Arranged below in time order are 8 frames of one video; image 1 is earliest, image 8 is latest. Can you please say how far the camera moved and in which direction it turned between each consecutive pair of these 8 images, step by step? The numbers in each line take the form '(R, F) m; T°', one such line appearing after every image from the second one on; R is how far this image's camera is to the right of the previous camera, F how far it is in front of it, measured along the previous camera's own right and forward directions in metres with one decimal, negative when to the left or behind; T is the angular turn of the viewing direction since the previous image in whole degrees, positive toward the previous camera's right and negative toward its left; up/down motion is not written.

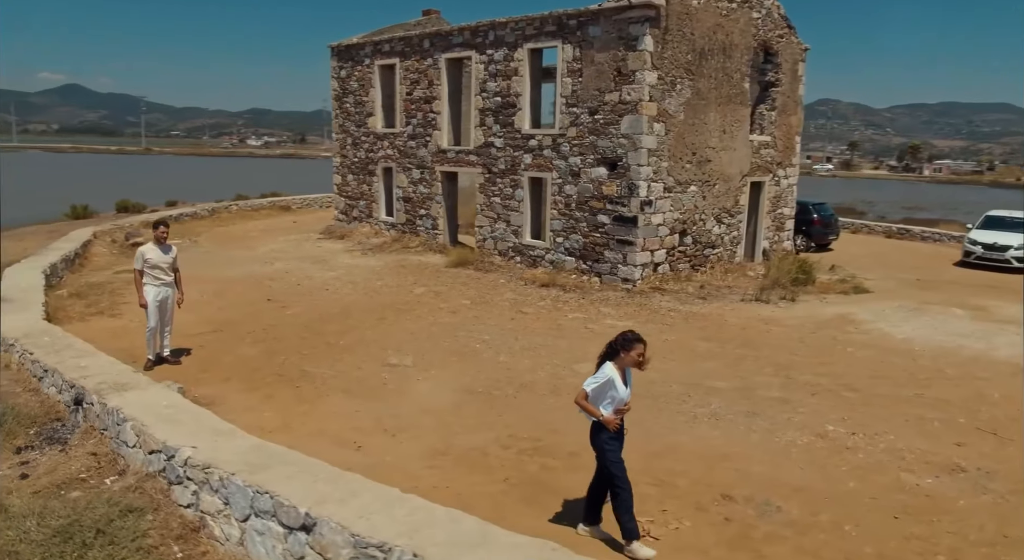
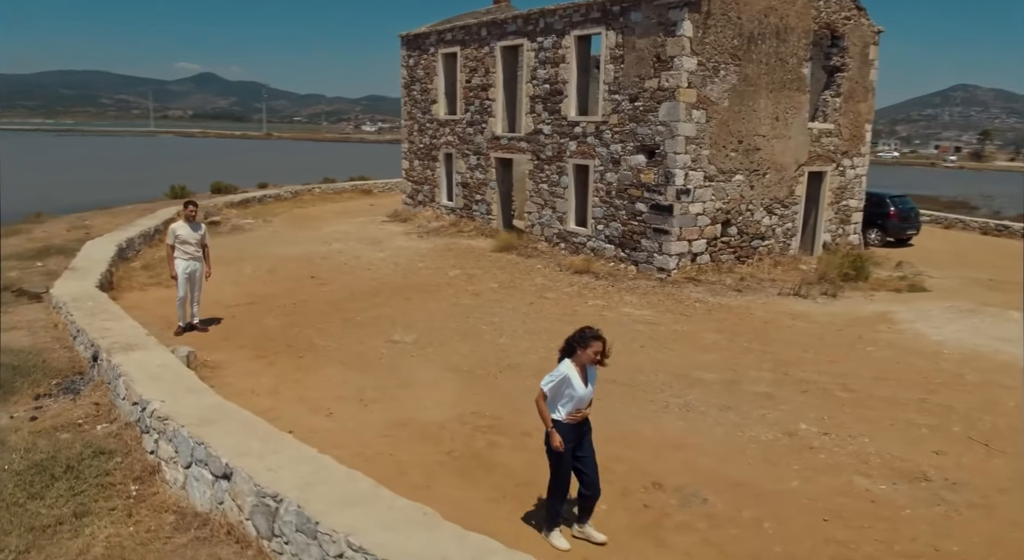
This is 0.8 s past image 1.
(+1.3, -0.1) m; -9°
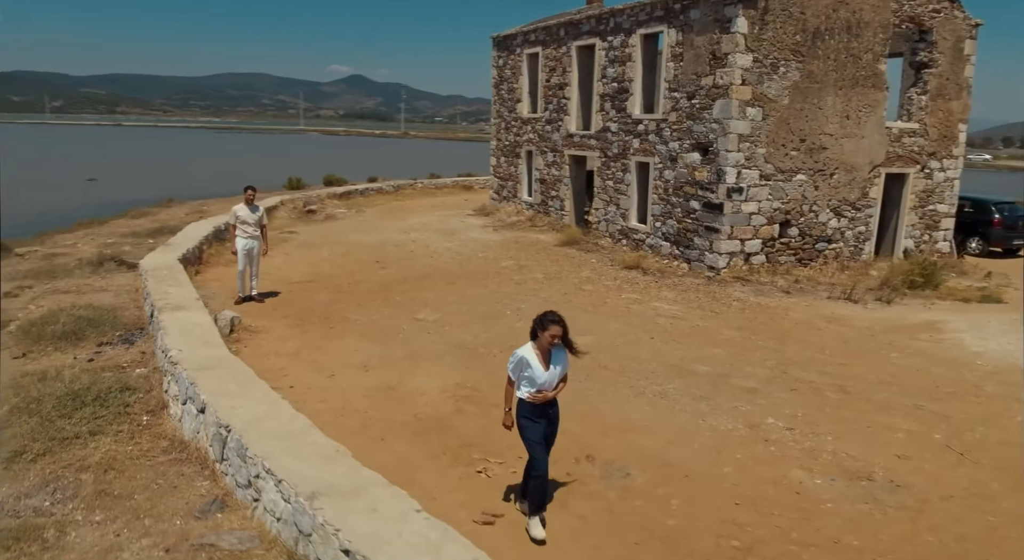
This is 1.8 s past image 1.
(+1.5, -0.3) m; -11°
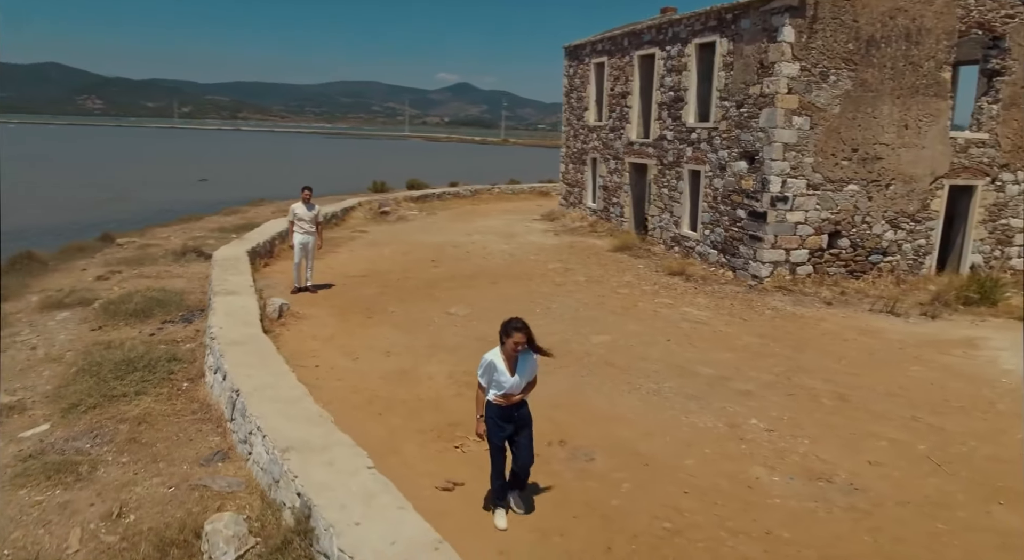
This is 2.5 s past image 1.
(+1.0, -0.4) m; -8°
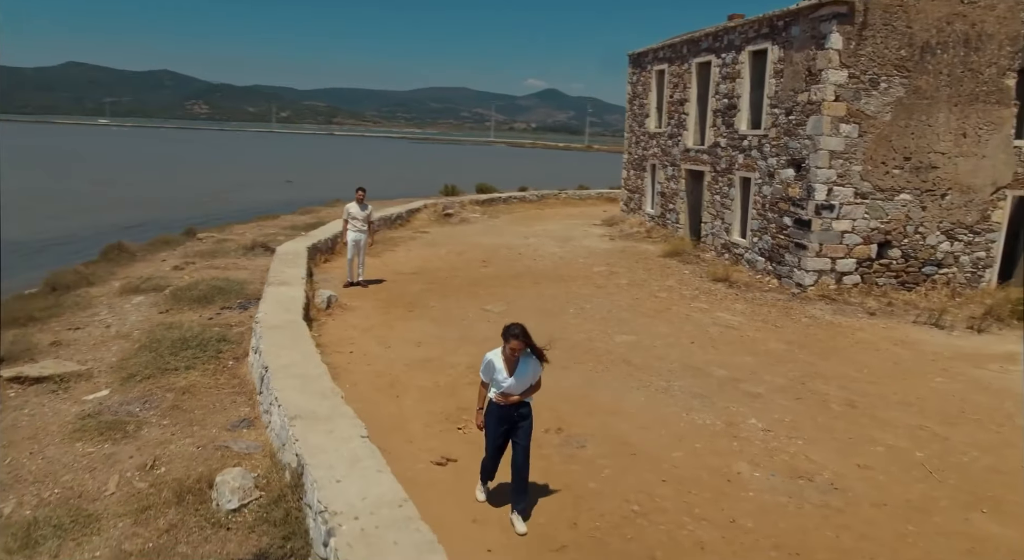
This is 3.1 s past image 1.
(+0.7, -0.4) m; -7°
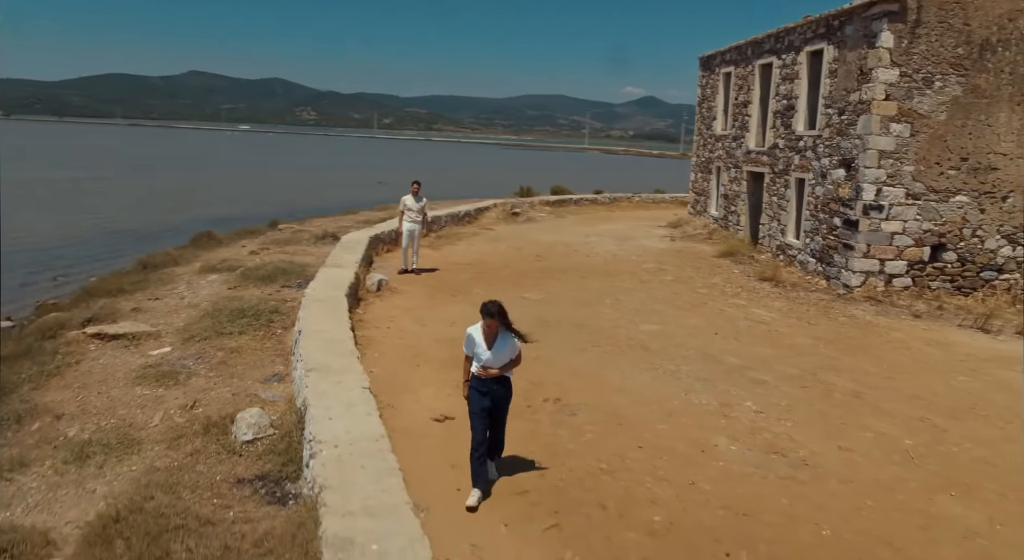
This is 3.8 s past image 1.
(+0.9, -0.5) m; -7°
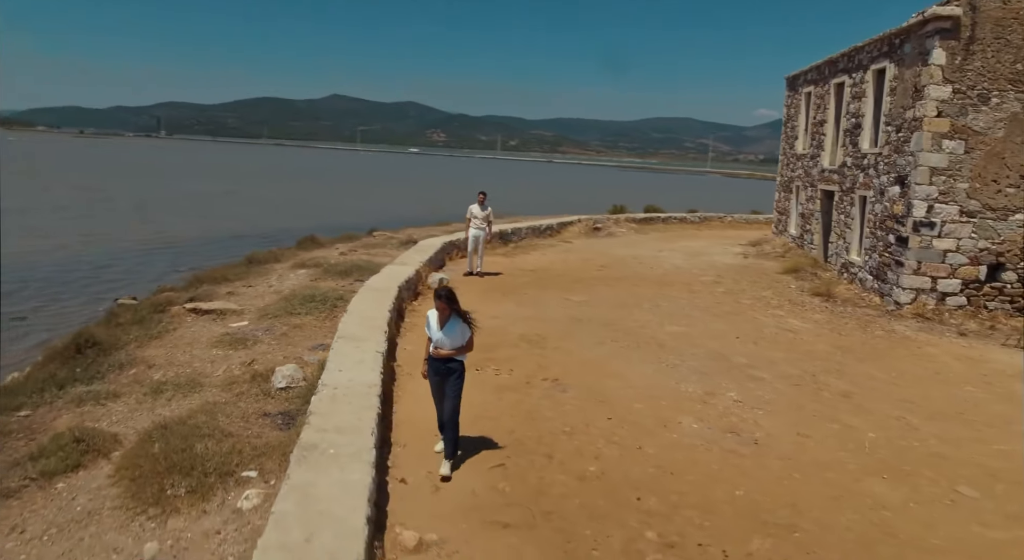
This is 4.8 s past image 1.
(+1.3, -0.9) m; -10°
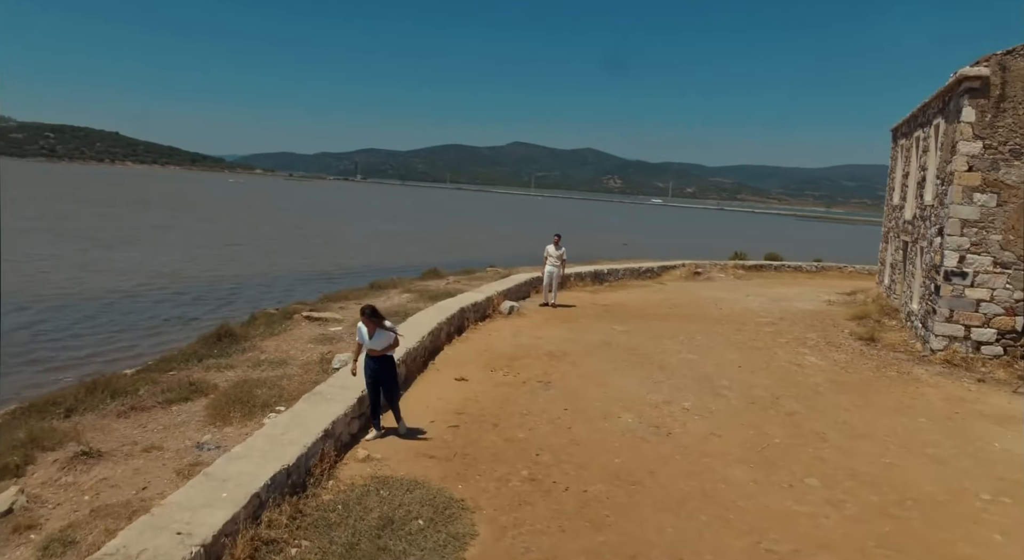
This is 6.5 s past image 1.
(+2.3, -1.9) m; -14°
